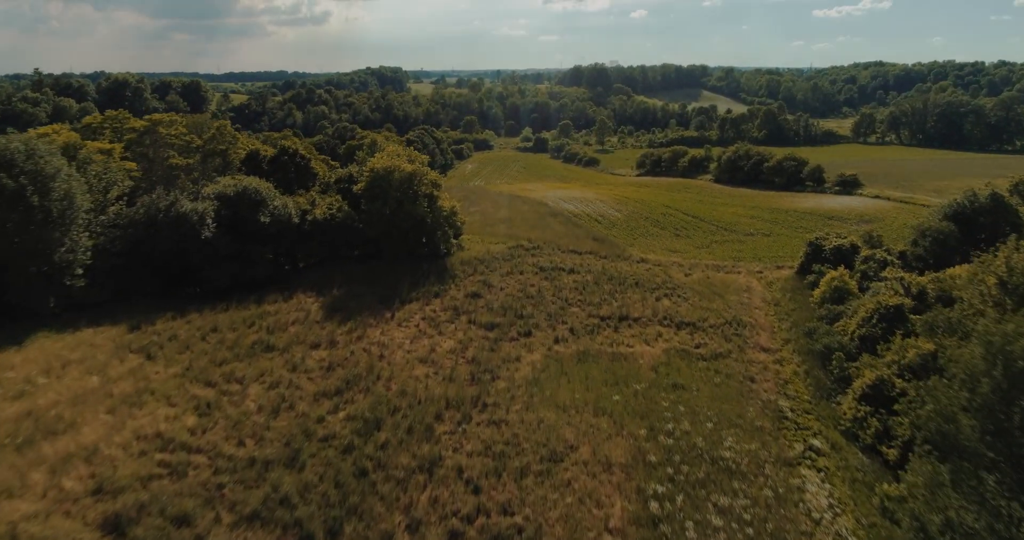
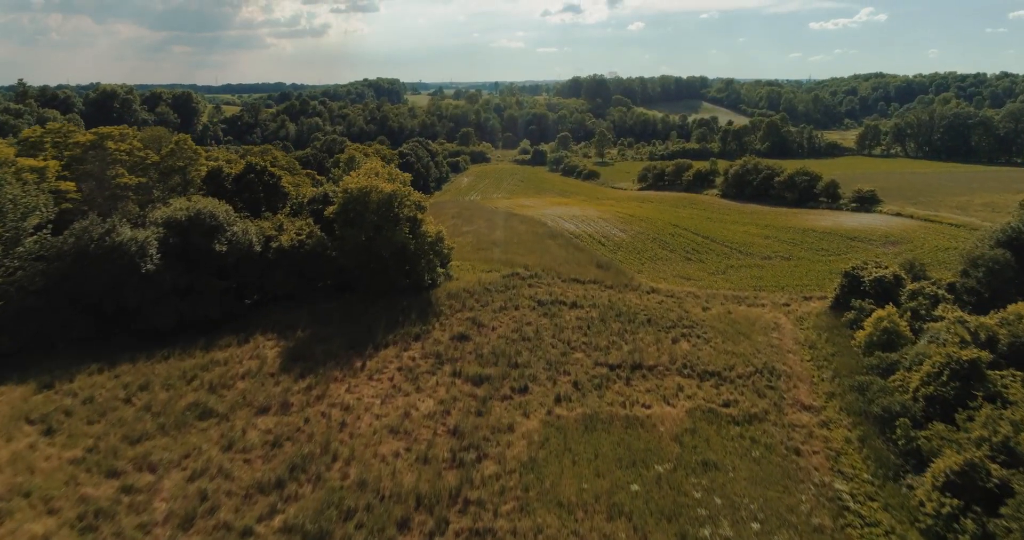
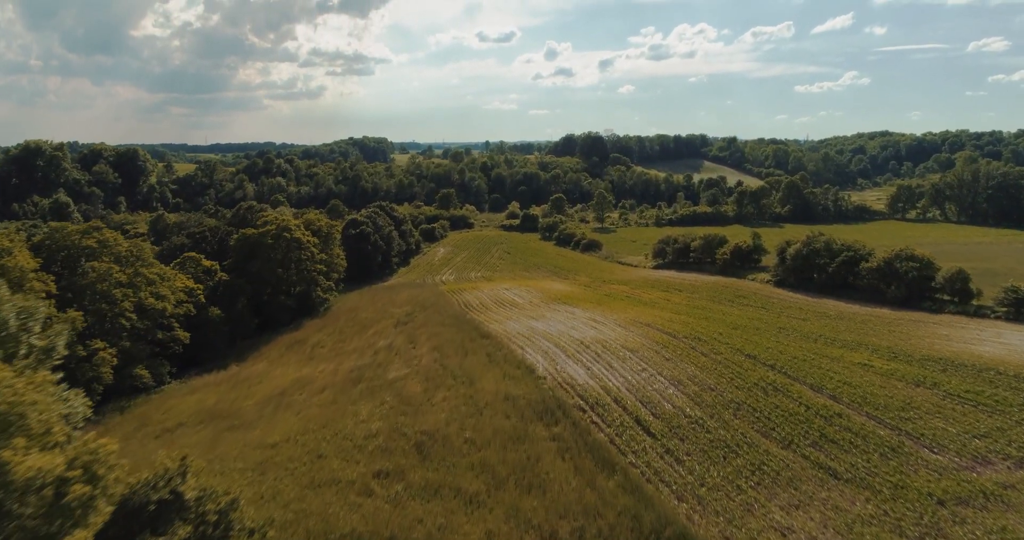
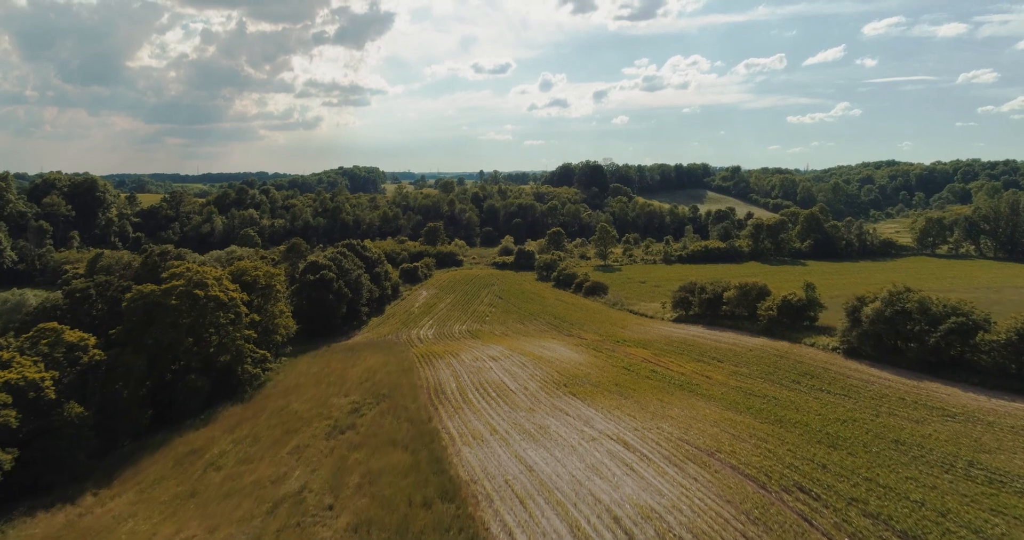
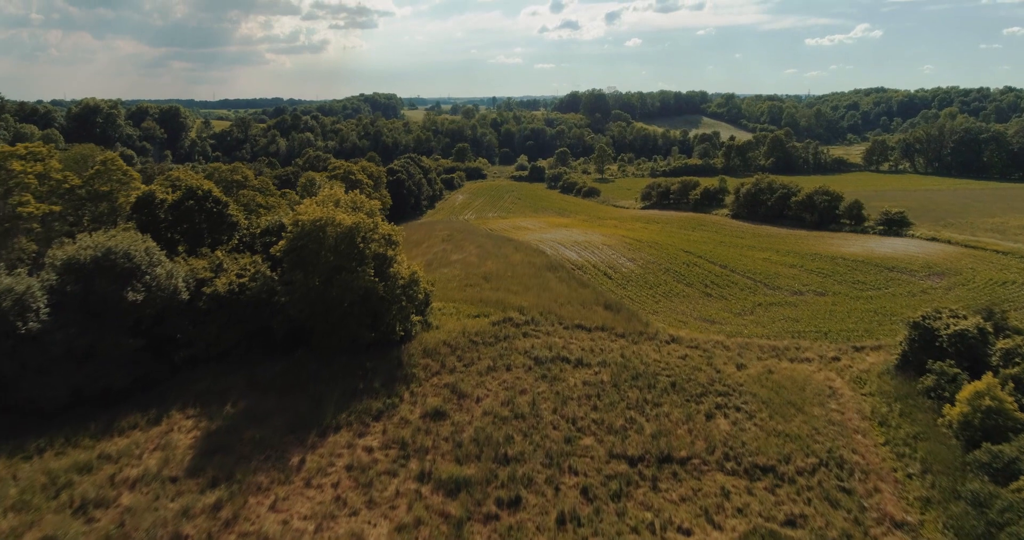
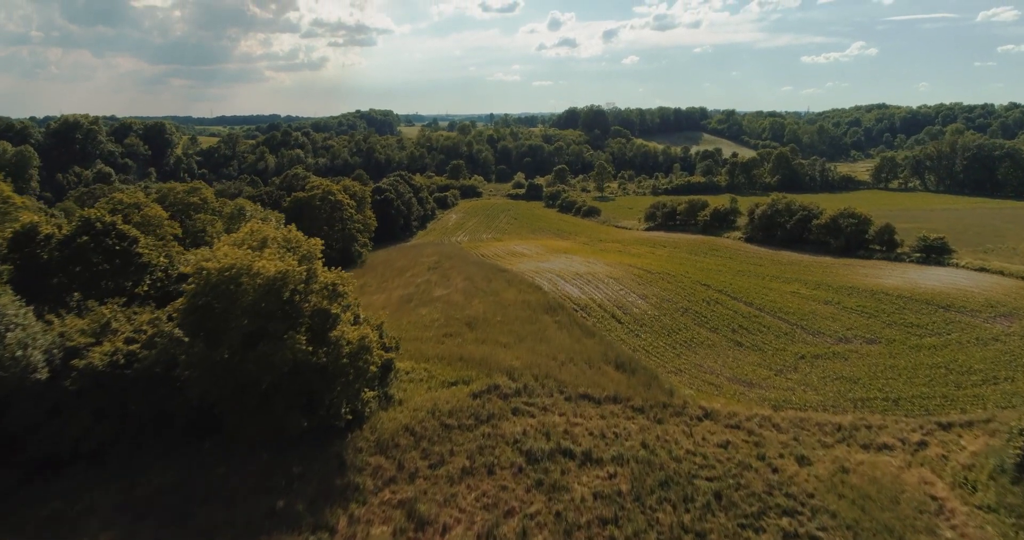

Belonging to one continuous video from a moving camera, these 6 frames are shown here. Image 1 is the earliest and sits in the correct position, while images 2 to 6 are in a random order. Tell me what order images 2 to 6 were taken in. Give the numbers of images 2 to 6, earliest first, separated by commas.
2, 5, 6, 3, 4
